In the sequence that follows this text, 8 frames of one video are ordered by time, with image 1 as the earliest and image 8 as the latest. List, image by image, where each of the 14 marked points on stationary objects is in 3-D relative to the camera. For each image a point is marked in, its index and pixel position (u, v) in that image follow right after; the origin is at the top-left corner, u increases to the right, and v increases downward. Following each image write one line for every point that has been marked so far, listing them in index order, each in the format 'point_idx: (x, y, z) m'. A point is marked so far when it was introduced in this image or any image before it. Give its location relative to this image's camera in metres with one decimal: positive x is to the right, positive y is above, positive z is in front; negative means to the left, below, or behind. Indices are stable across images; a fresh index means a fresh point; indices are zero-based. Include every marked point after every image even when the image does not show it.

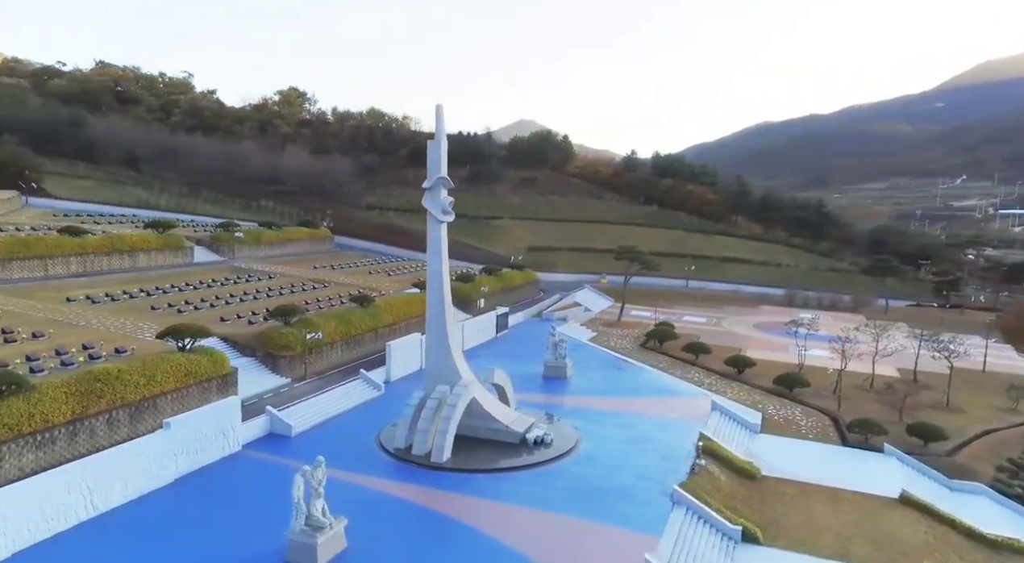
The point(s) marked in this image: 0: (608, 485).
0: (+2.0, -4.4, +15.0) m
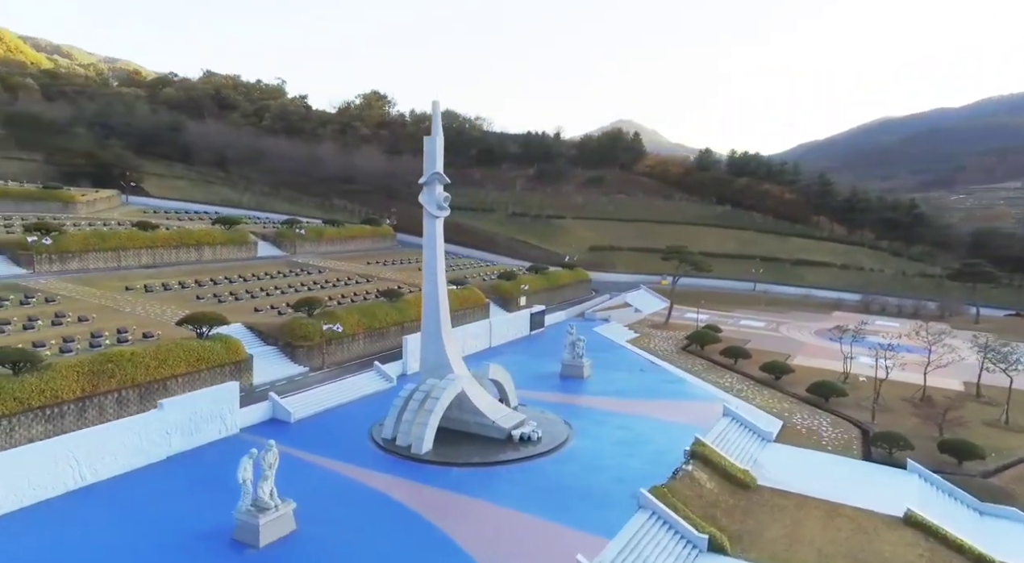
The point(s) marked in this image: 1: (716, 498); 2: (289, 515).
0: (+1.4, -4.3, +14.9) m
1: (+4.4, -4.7, +15.2) m
2: (-3.6, -4.0, +11.9) m
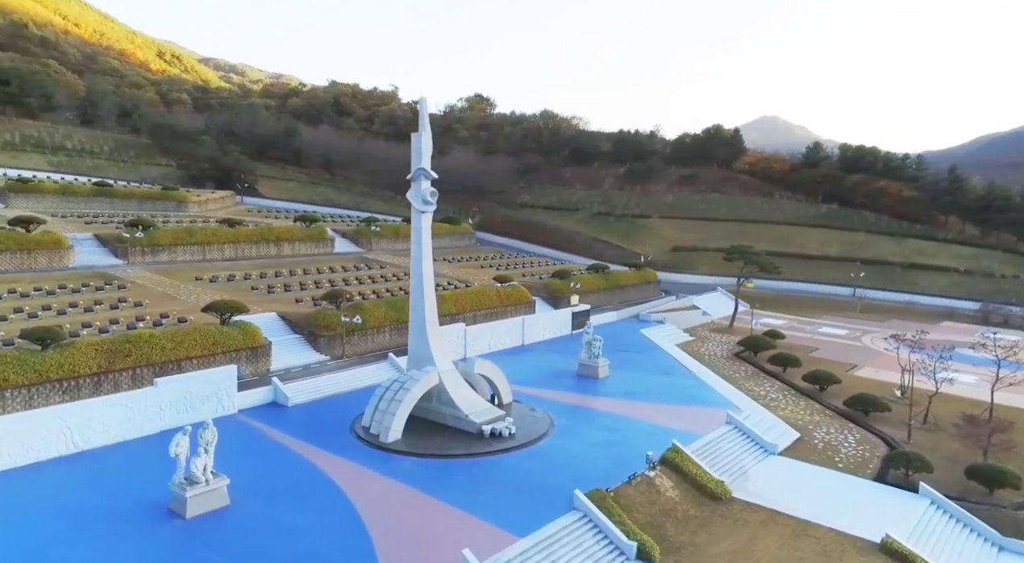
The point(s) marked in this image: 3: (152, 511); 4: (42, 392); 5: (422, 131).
0: (+0.3, -4.2, +14.7) m
1: (+3.3, -4.6, +14.5) m
2: (-5.2, -3.8, +12.8) m
3: (-6.5, -4.1, +12.7) m
4: (-10.5, -2.5, +16.1) m
5: (-2.1, +3.7, +17.6) m
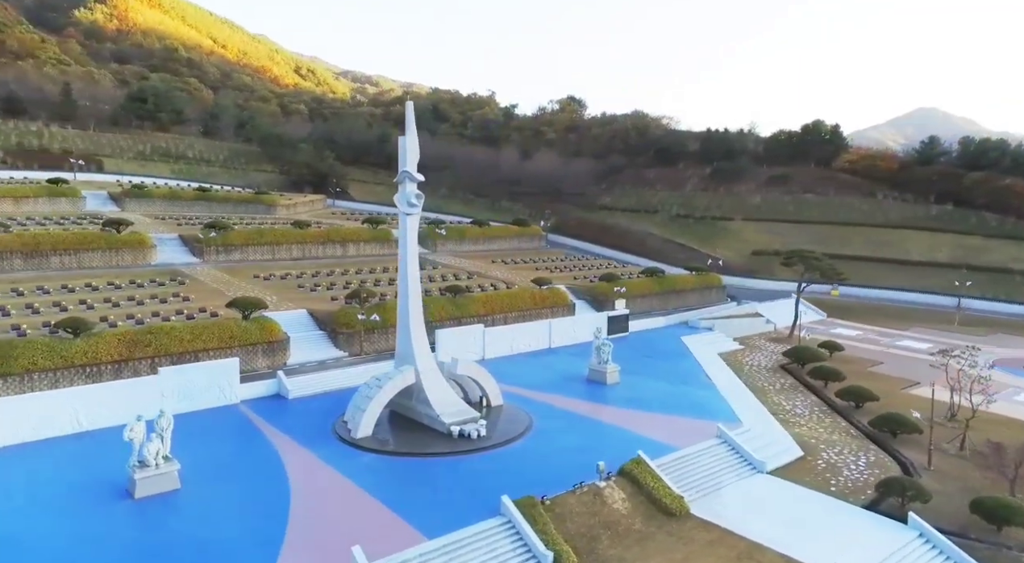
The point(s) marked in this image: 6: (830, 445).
0: (-0.9, -4.3, +14.8) m
1: (+2.0, -4.7, +13.9) m
2: (-6.5, -3.8, +13.9) m
3: (-7.9, -4.0, +14.0) m
4: (-11.2, -2.3, +18.0) m
5: (-2.6, +3.7, +18.1) m
6: (+8.2, -4.3, +18.5) m
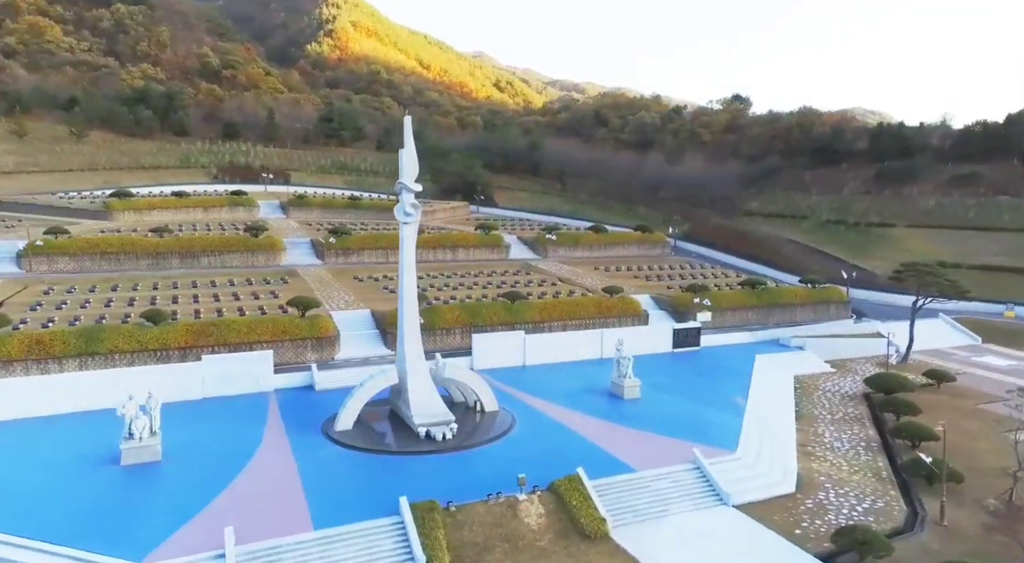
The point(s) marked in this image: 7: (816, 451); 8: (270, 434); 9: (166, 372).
0: (-2.4, -4.4, +15.3) m
1: (+0.1, -4.9, +13.7) m
2: (-8.1, -3.7, +16.2) m
3: (-9.3, -3.9, +16.7) m
4: (-11.2, -2.3, +21.6) m
5: (-2.8, +3.6, +19.0) m
6: (+7.4, -4.6, +16.2) m
7: (+7.8, -4.3, +18.2) m
8: (-6.1, -3.9, +18.1) m
9: (-9.7, -2.5, +20.0) m
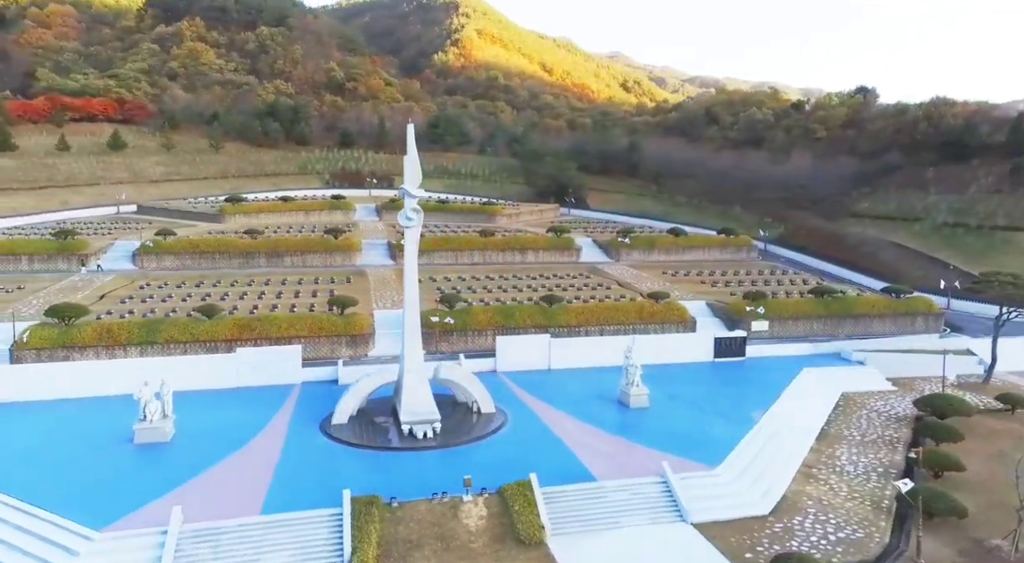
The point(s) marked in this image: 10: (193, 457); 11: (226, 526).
0: (-3.3, -4.4, +15.9) m
1: (-1.2, -4.9, +13.8) m
2: (-8.7, -3.7, +17.9) m
3: (-9.7, -3.9, +18.7) m
4: (-10.7, -2.2, +23.8) m
5: (-2.8, +3.5, +19.7) m
6: (+6.5, -4.8, +14.8) m
7: (+7.3, -4.5, +16.7) m
8: (-6.4, -3.9, +19.4) m
9: (-9.5, -2.5, +22.0) m
10: (-7.7, -4.2, +17.3) m
11: (-5.4, -4.7, +13.6) m
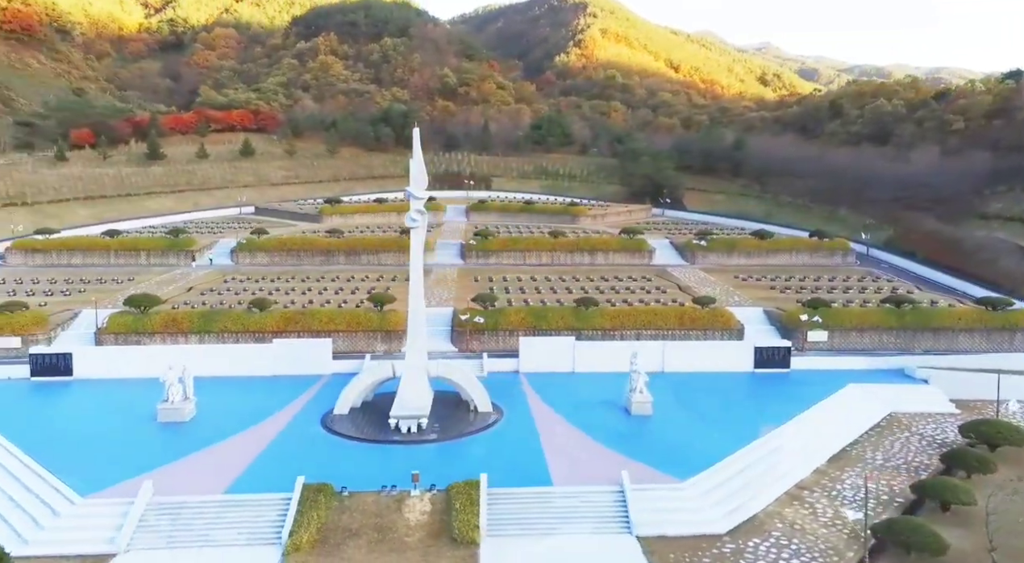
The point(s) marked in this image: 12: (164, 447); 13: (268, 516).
0: (-4.1, -4.4, +16.6) m
1: (-2.4, -4.9, +14.1) m
2: (-8.9, -3.5, +19.6) m
3: (-9.8, -3.7, +20.6) m
4: (-9.7, -2.0, +25.8) m
5: (-2.7, +3.6, +20.2) m
6: (+5.3, -4.9, +13.6) m
7: (+6.4, -4.7, +15.3) m
8: (-6.4, -3.7, +20.6) m
9: (-8.9, -2.3, +23.8) m
10: (-8.1, -4.1, +18.8) m
11: (-6.7, -4.5, +14.7) m
12: (-8.7, -4.2, +18.0) m
13: (-4.9, -4.8, +14.6) m
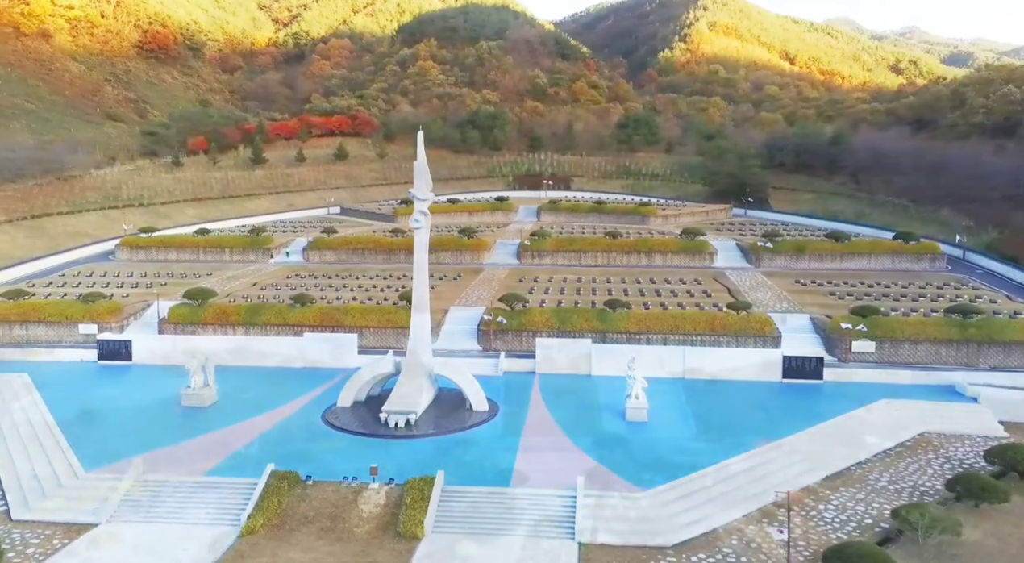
0: (-4.7, -4.3, +17.3) m
1: (-3.5, -4.8, +14.6) m
2: (-8.9, -3.4, +21.1) m
3: (-9.7, -3.5, +22.2) m
4: (-8.6, -1.9, +27.3) m
5: (-2.6, +3.6, +20.6) m
6: (+4.0, -5.0, +12.7) m
7: (+5.4, -4.7, +14.2) m
8: (-6.3, -3.6, +21.6) m
9: (-8.2, -2.2, +25.2) m
10: (-8.3, -3.9, +20.2) m
11: (-7.6, -4.4, +15.9) m
12: (-9.0, -4.0, +19.4) m
13: (-5.9, -4.7, +15.4) m
